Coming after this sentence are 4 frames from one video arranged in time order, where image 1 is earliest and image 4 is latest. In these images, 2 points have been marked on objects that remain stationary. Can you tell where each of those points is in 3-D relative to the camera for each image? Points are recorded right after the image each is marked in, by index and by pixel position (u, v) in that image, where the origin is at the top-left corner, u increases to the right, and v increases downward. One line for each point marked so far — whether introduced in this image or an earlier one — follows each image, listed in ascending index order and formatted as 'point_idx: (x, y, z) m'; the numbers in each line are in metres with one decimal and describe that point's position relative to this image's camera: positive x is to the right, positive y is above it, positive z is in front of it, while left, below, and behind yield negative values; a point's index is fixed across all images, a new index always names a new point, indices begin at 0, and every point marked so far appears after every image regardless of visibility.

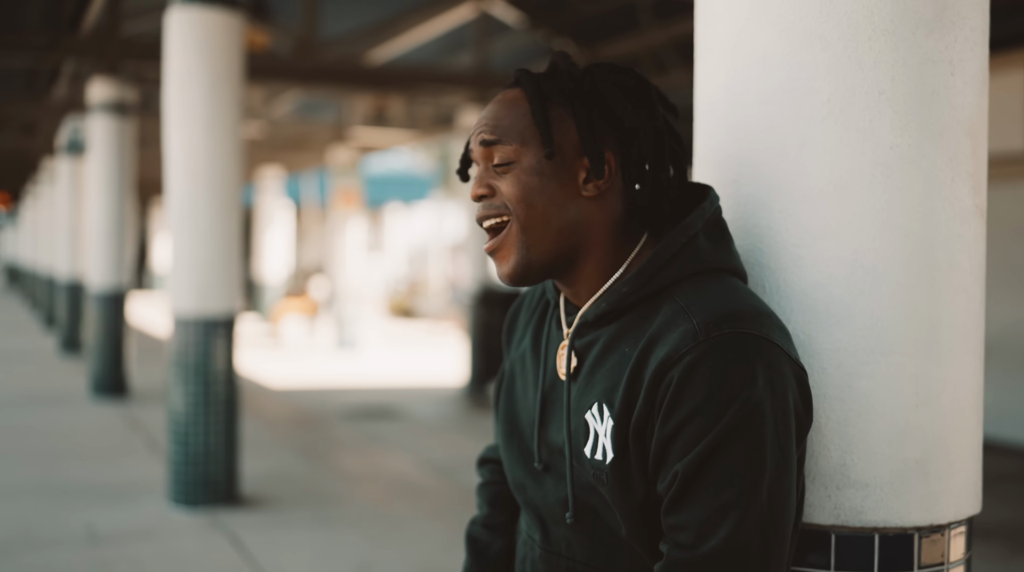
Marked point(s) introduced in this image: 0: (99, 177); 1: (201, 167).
0: (-5.2, +1.4, +11.0) m
1: (-2.1, +0.8, +5.9) m
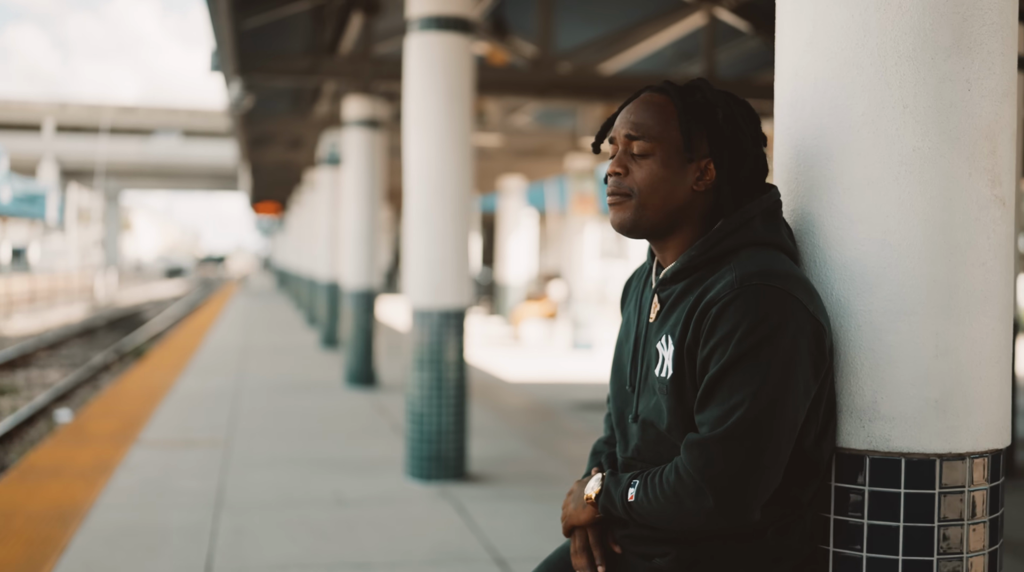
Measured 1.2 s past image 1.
0: (-2.3, +1.5, +12.5) m
1: (-0.6, +0.9, +6.8) m
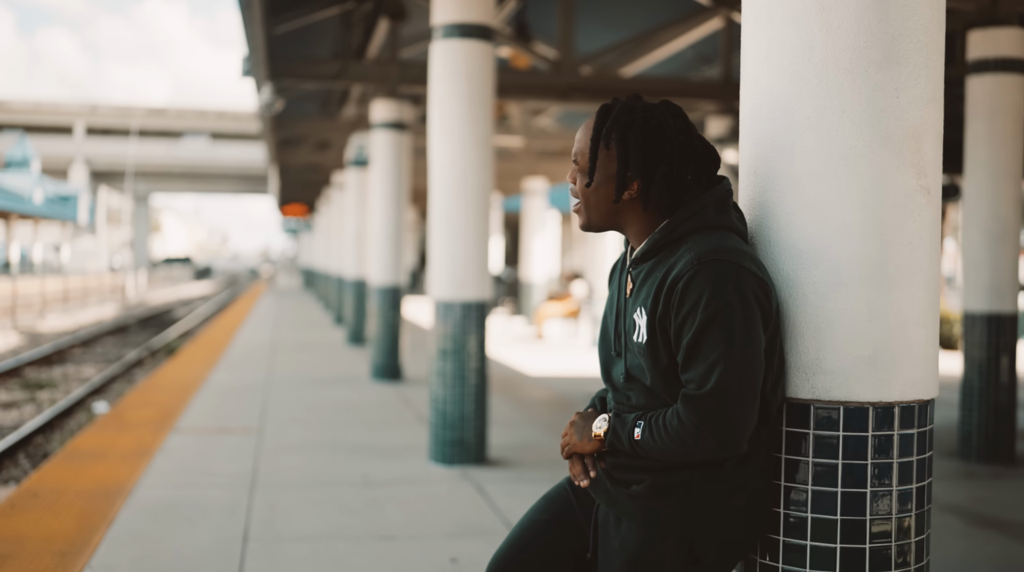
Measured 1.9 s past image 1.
0: (-2.0, +1.5, +12.9) m
1: (-0.4, +0.9, +7.2) m
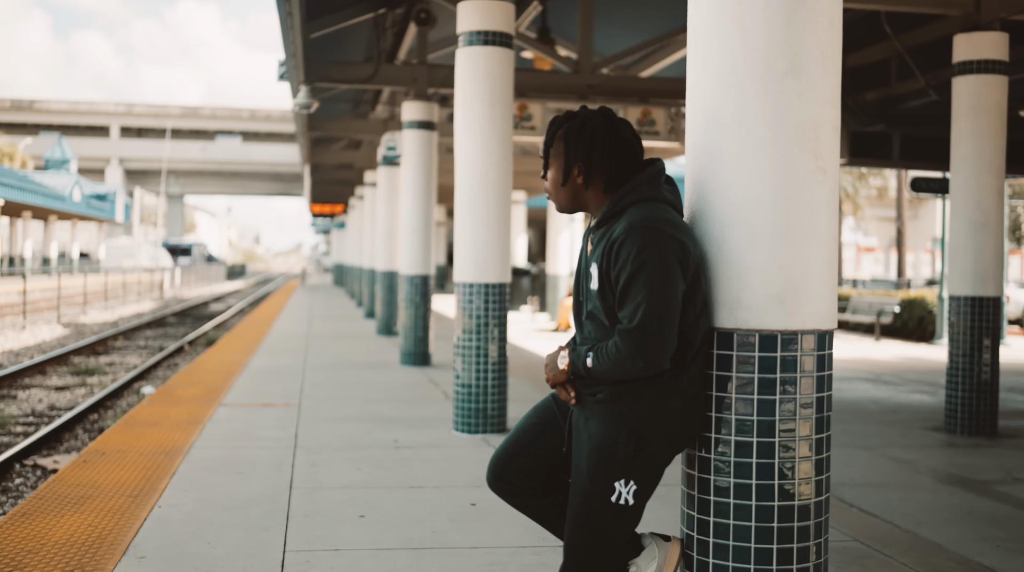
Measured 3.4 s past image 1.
0: (-1.6, +1.7, +13.7) m
1: (-0.3, +1.1, +7.9) m
